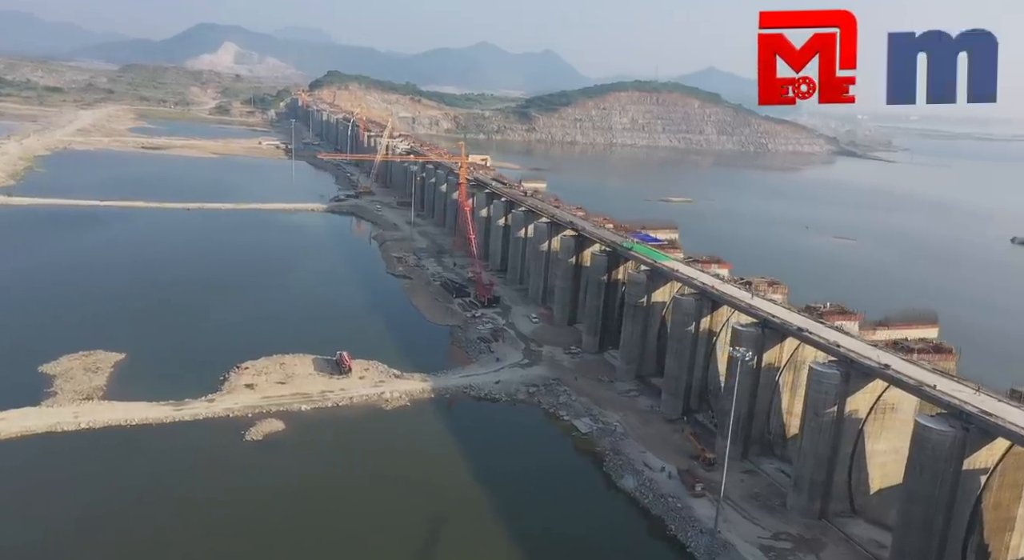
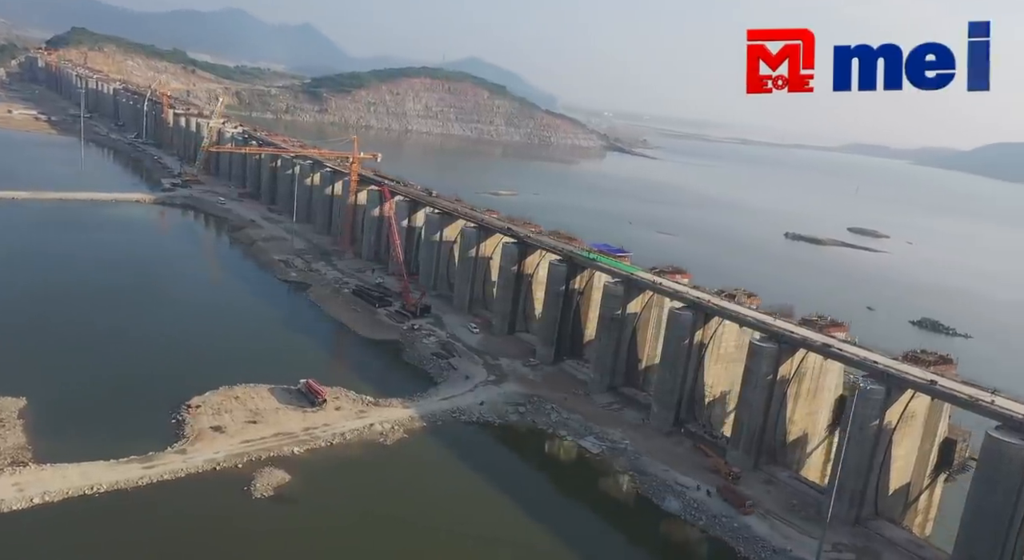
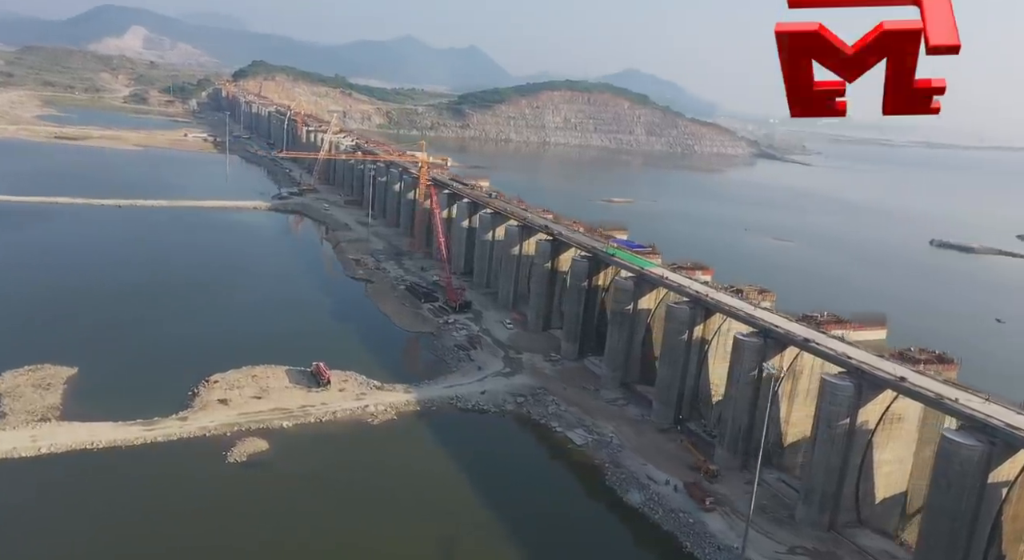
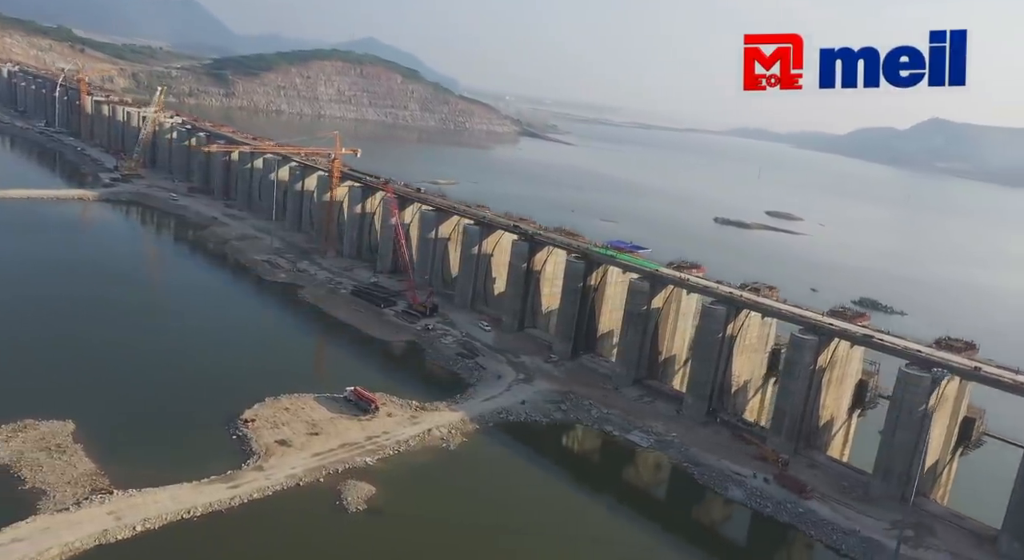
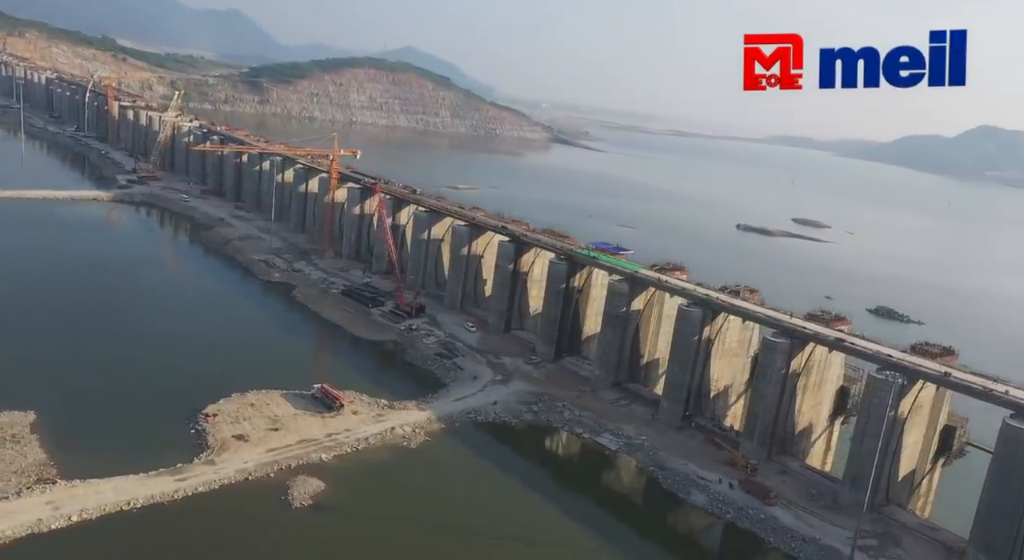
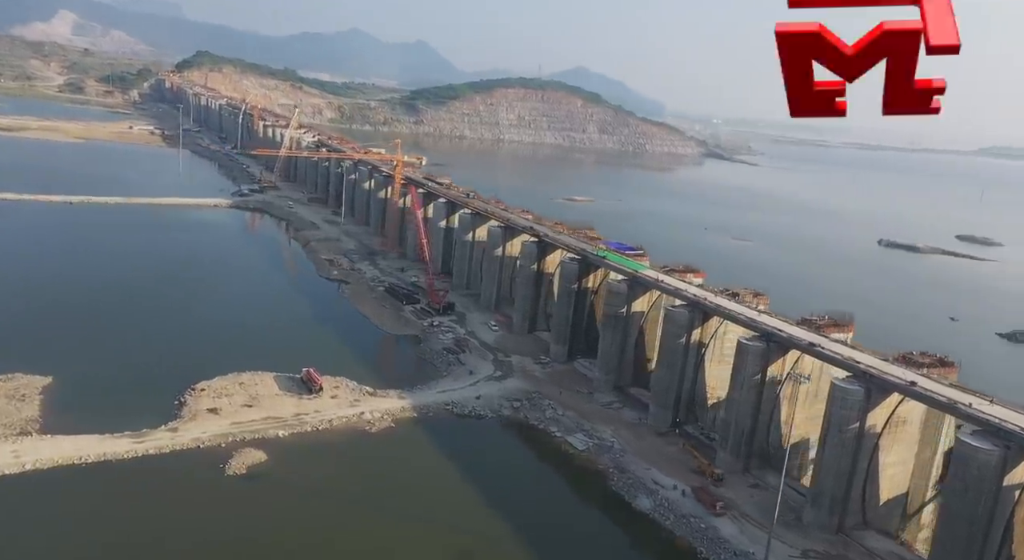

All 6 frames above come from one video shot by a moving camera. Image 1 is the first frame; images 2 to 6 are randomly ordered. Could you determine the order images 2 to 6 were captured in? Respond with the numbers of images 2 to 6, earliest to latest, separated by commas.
3, 6, 2, 5, 4
